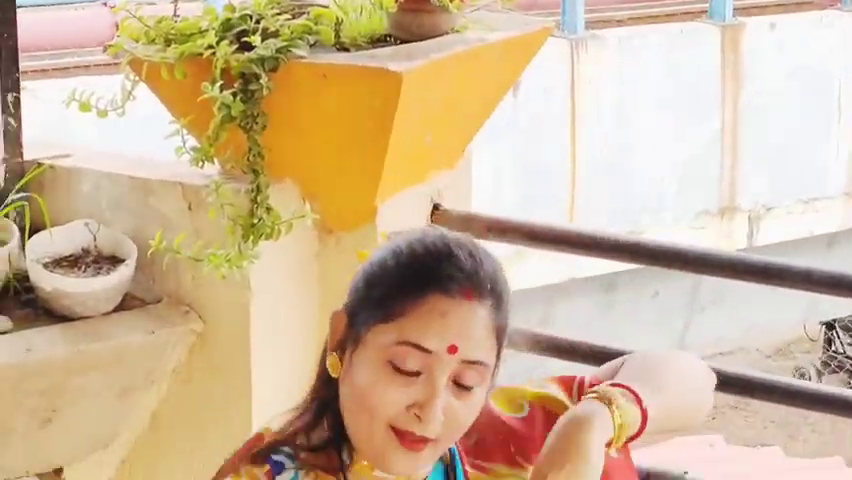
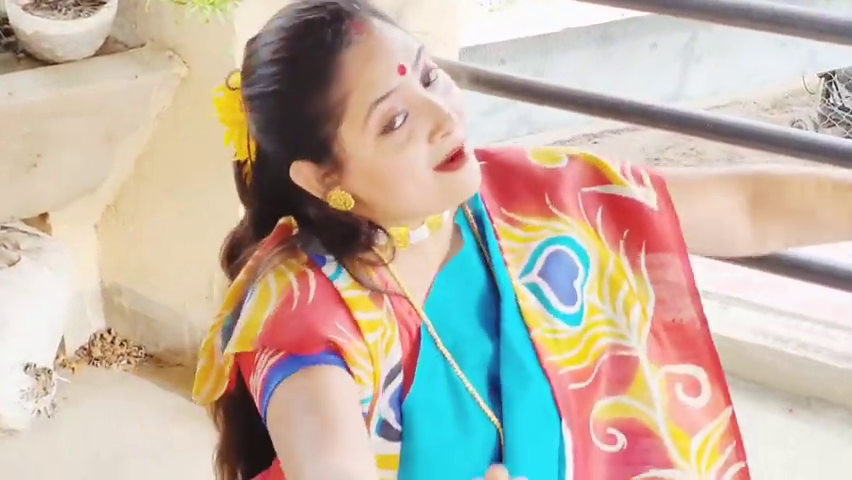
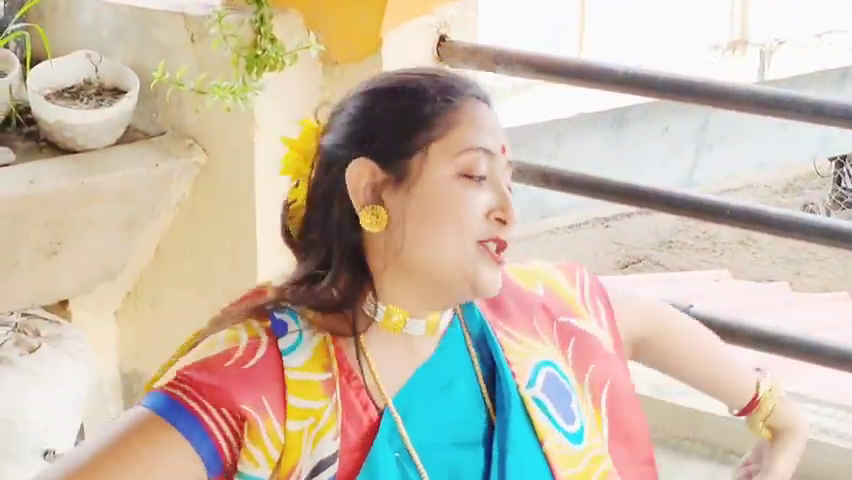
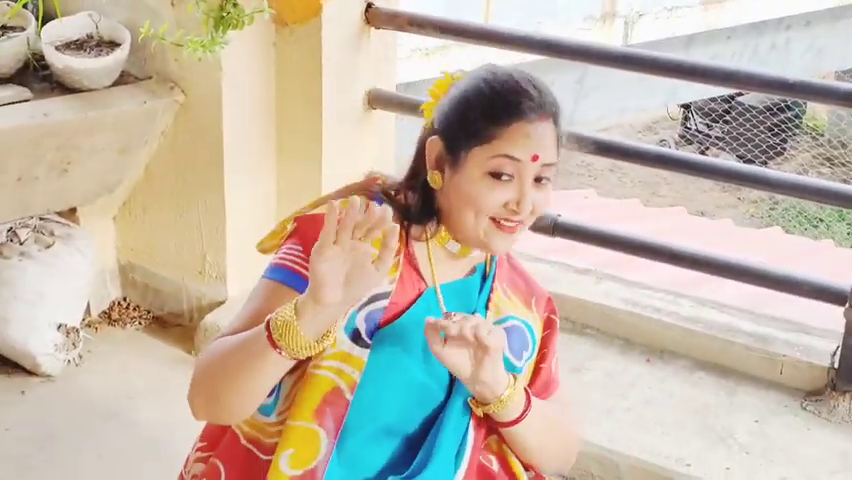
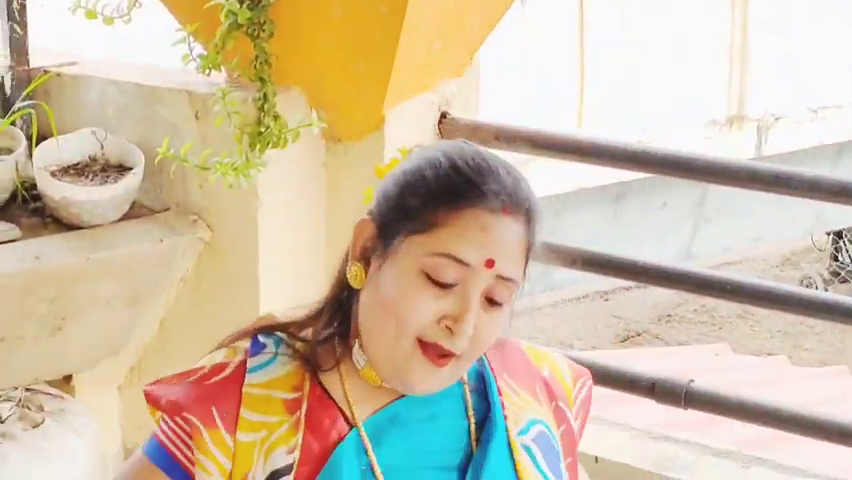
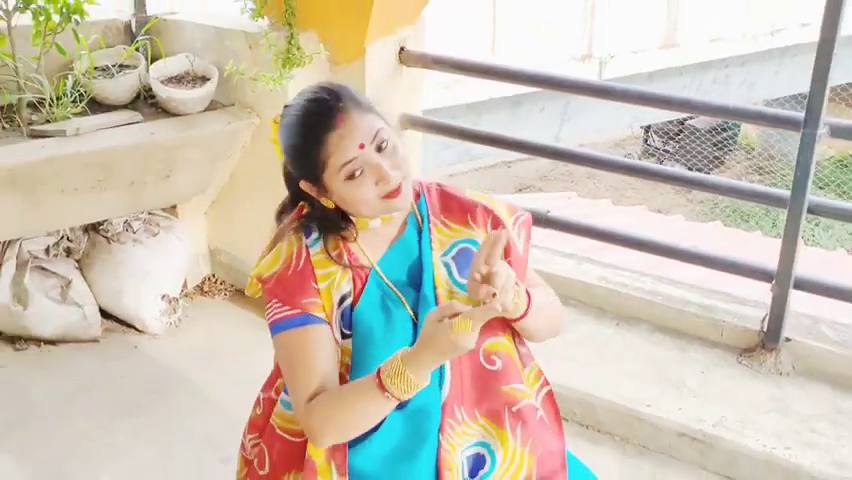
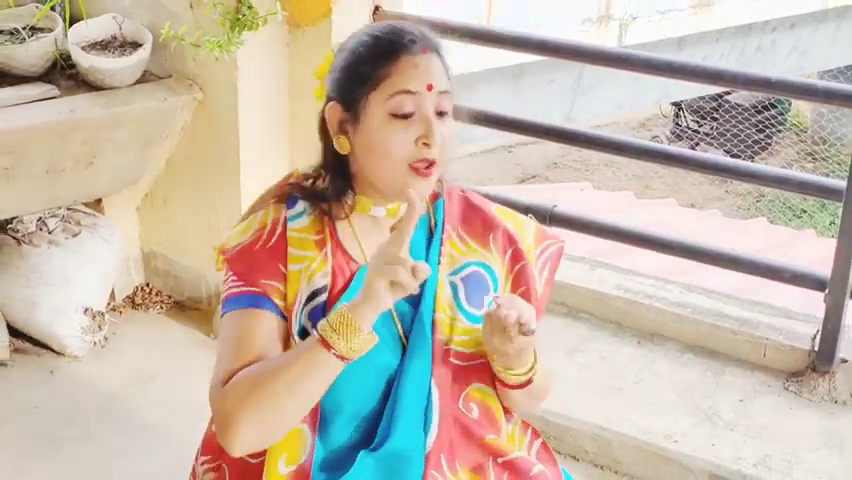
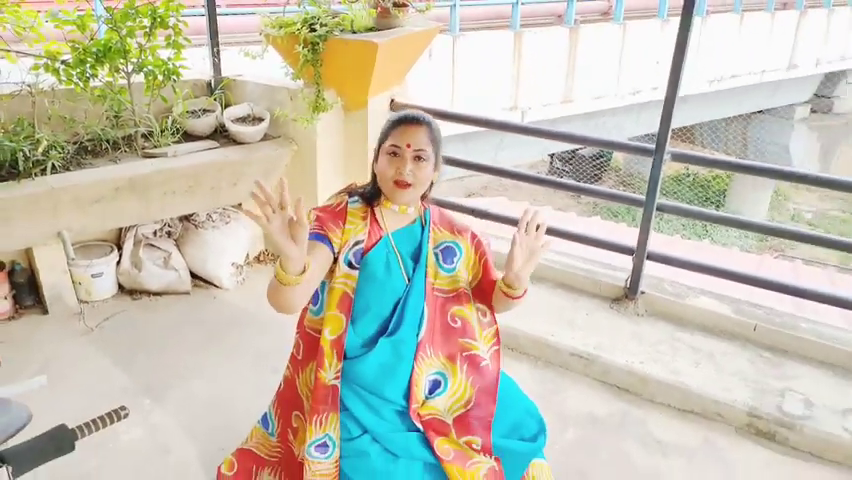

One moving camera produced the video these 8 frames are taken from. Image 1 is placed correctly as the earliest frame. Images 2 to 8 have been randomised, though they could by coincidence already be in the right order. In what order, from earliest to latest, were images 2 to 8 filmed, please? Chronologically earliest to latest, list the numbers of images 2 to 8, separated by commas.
5, 3, 2, 4, 7, 6, 8
